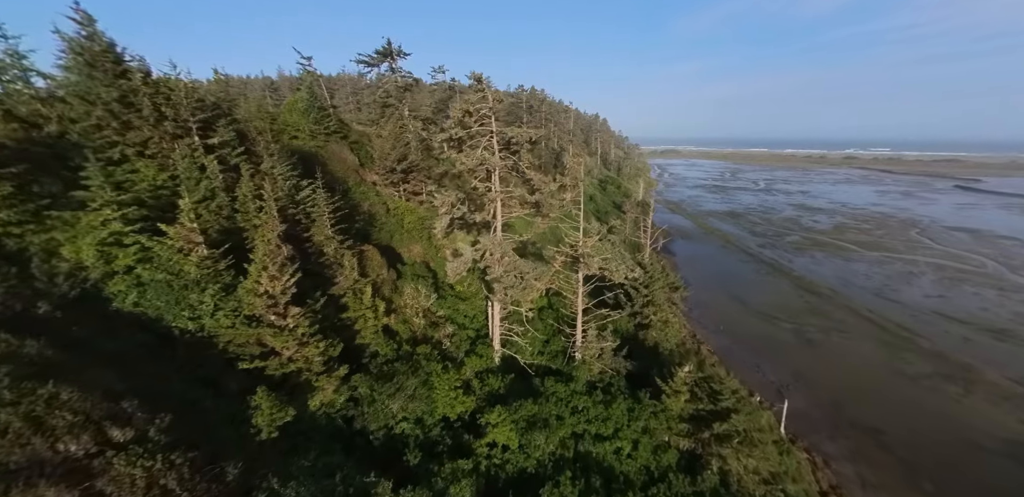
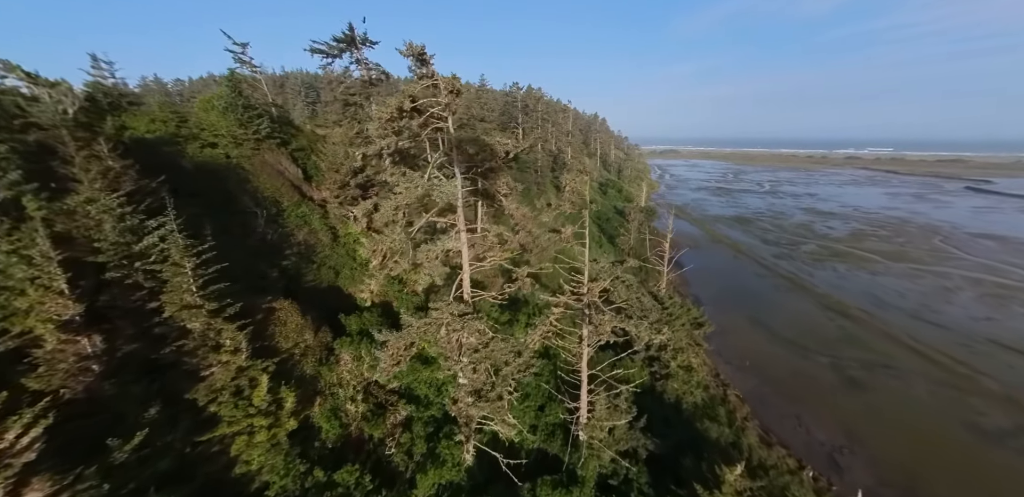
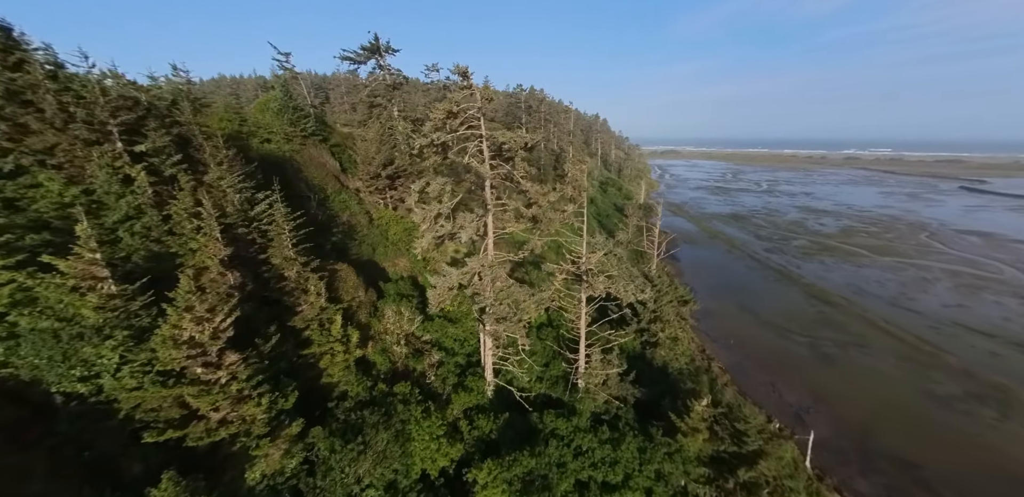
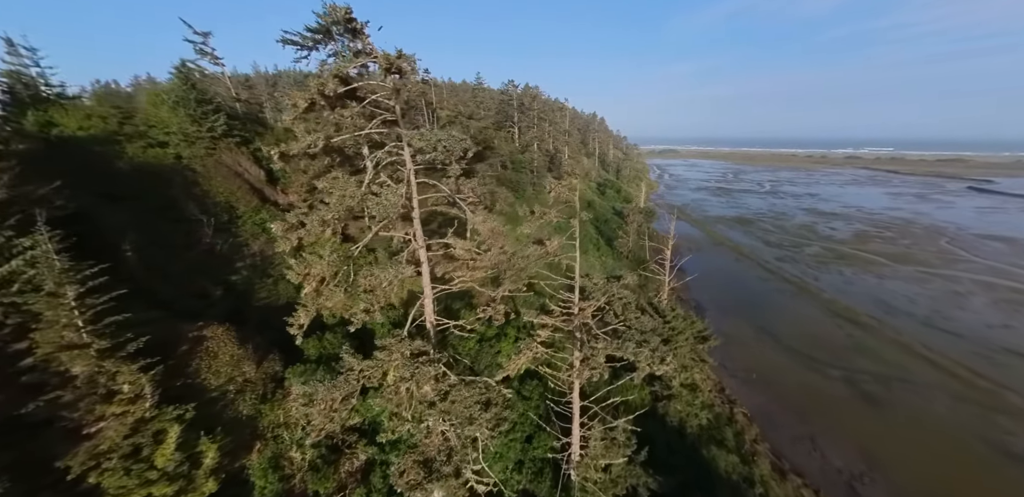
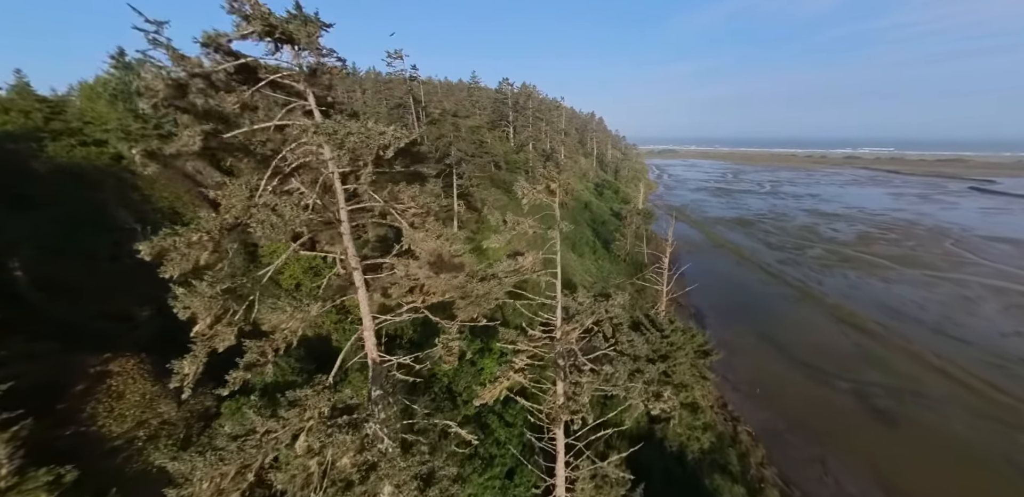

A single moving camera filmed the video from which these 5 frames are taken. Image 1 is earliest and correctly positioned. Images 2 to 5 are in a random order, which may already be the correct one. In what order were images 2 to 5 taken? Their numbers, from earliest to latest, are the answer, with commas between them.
3, 2, 4, 5
